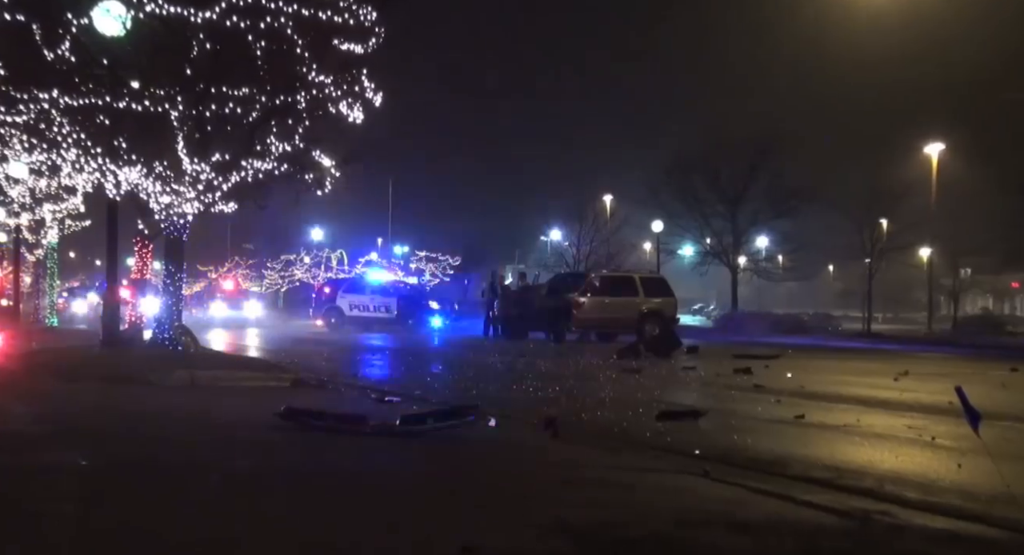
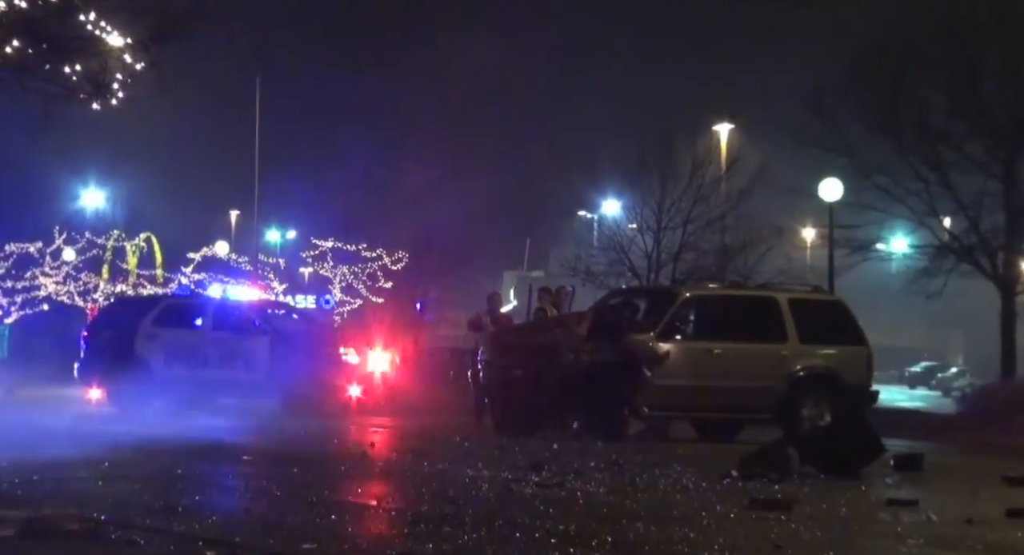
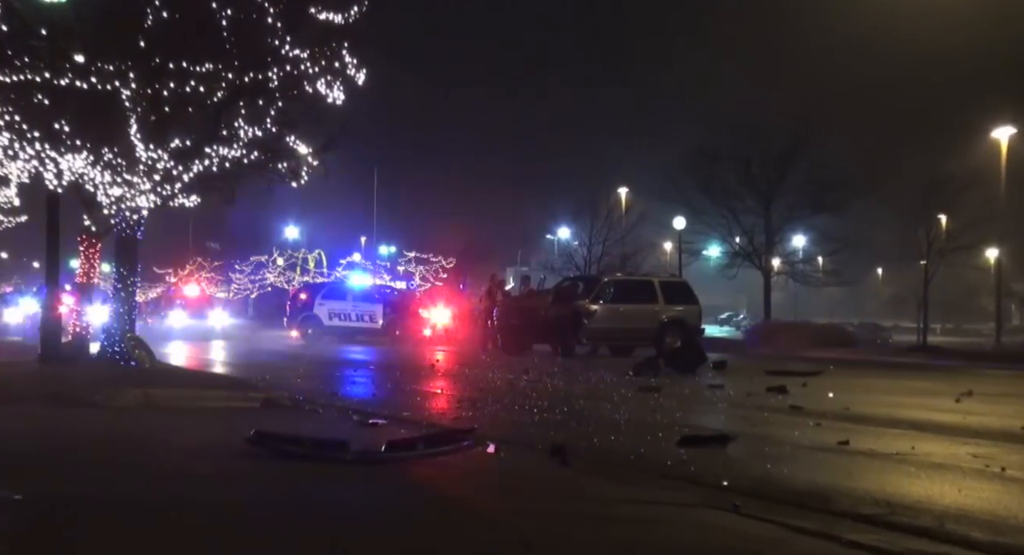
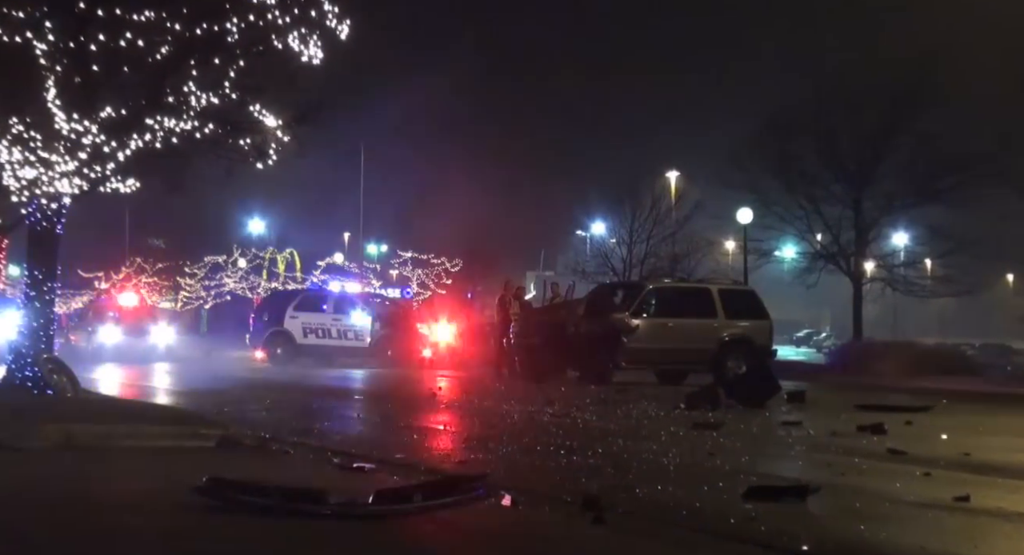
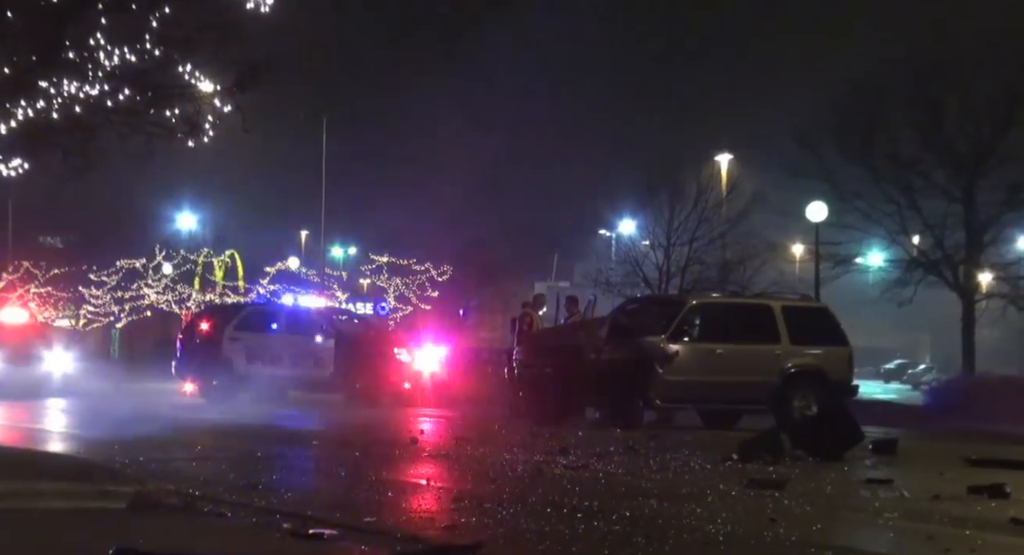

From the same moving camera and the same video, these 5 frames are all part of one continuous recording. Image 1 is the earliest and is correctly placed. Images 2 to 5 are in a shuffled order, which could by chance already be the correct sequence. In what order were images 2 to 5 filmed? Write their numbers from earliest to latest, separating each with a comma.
3, 4, 5, 2
